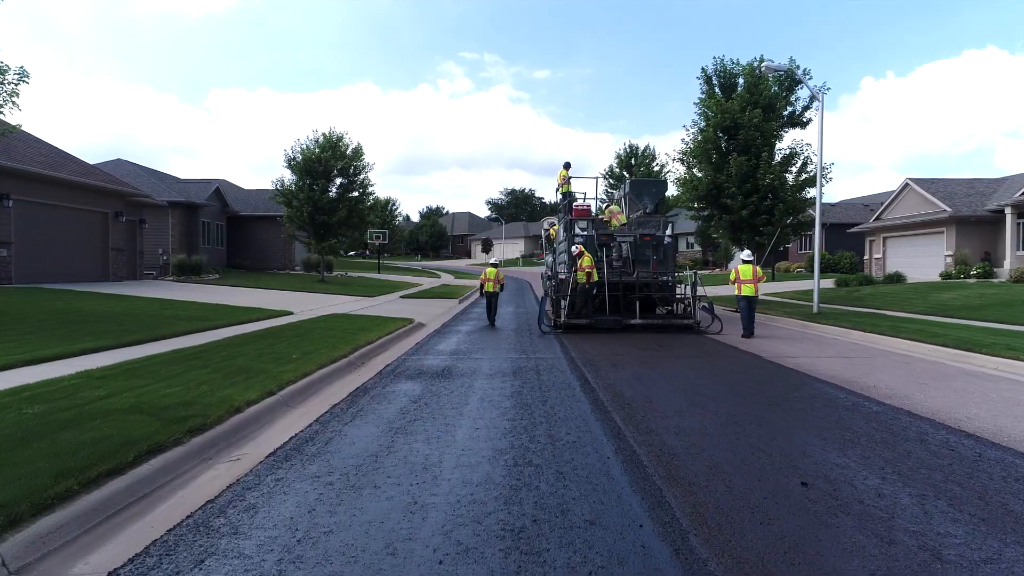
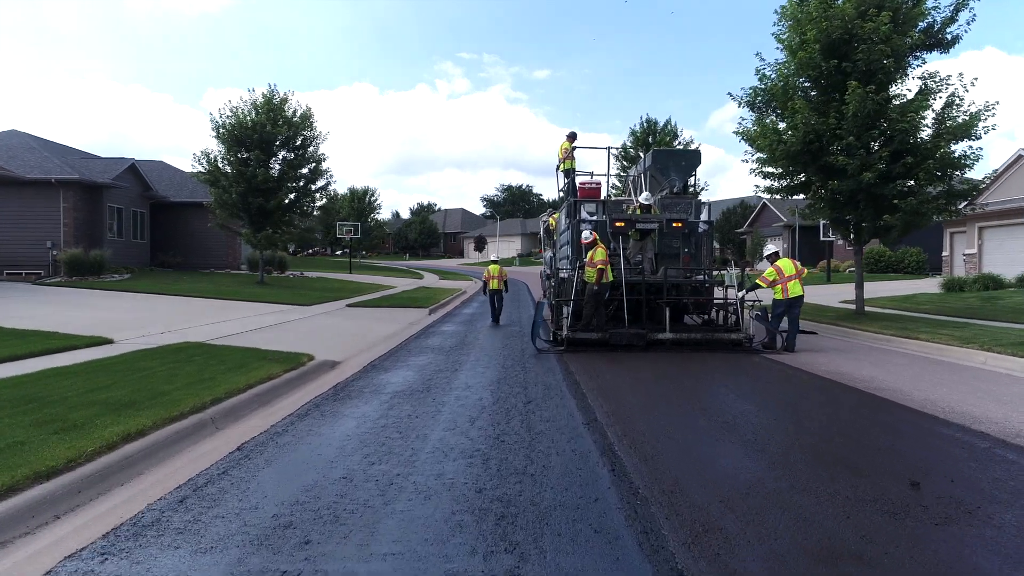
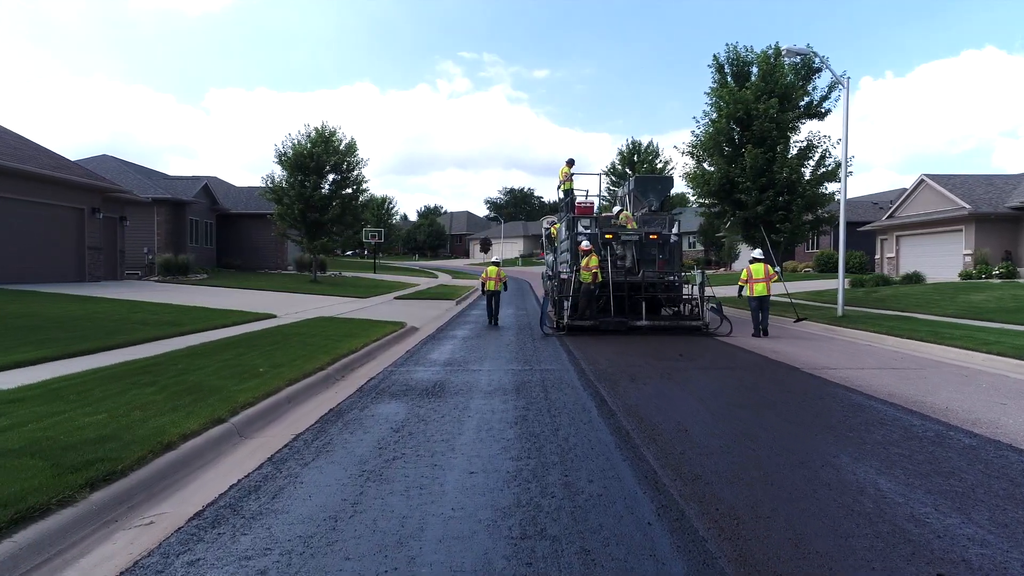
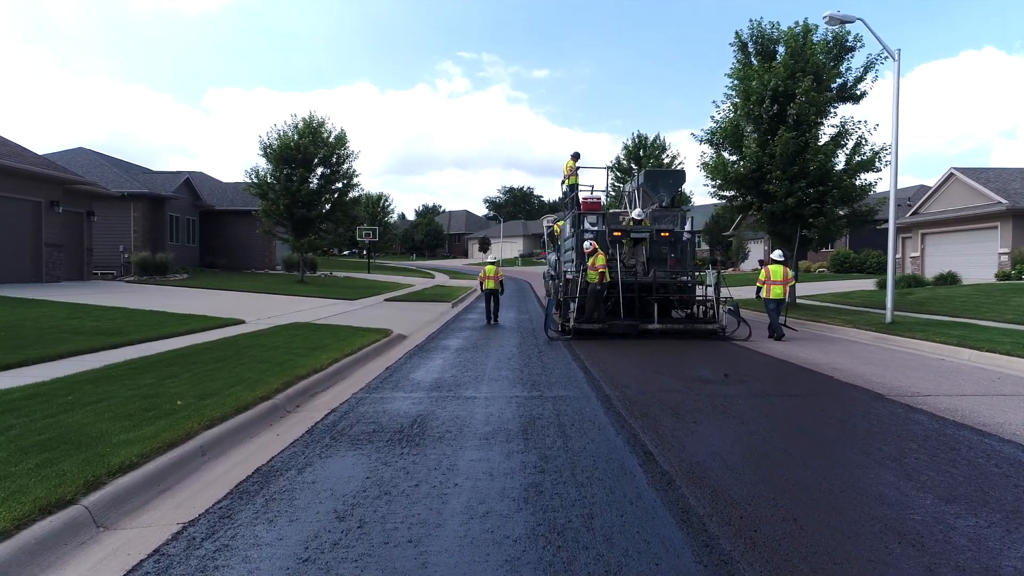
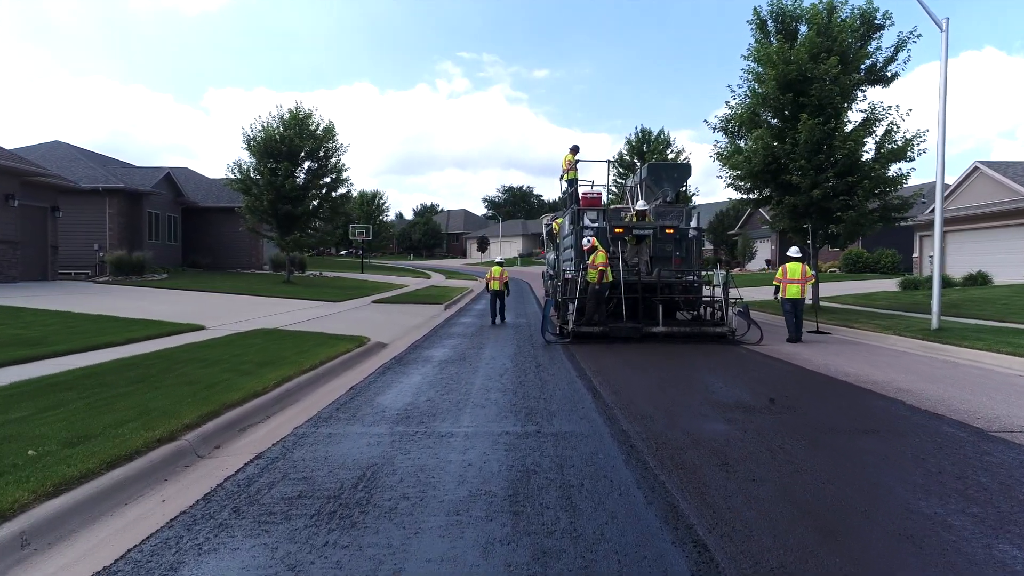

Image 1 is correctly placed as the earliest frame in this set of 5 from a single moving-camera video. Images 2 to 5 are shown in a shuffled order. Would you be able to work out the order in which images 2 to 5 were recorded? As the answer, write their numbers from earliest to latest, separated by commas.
3, 4, 5, 2
